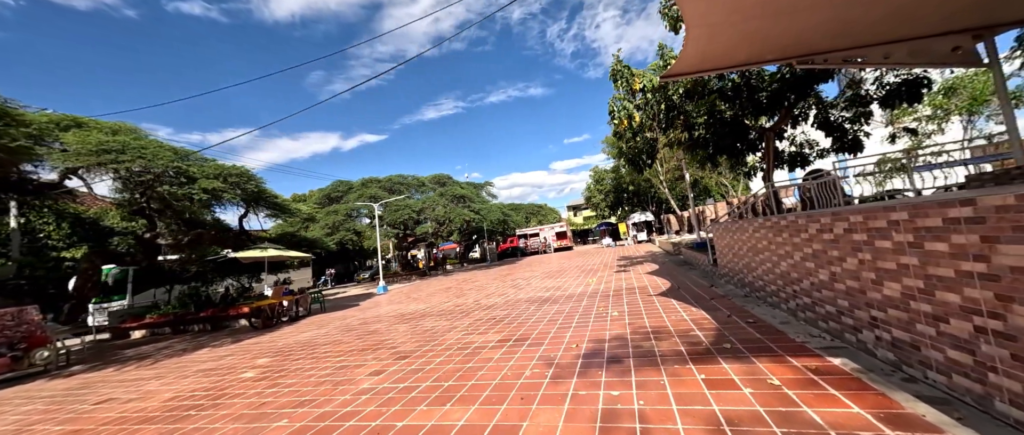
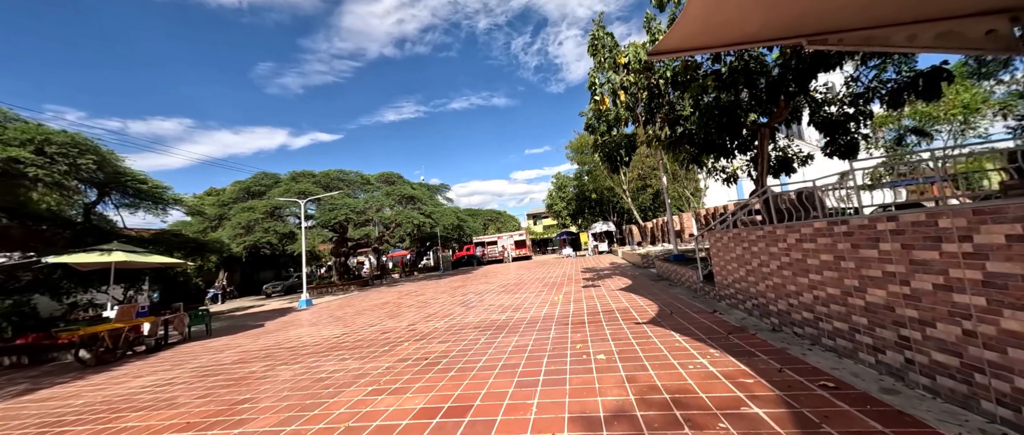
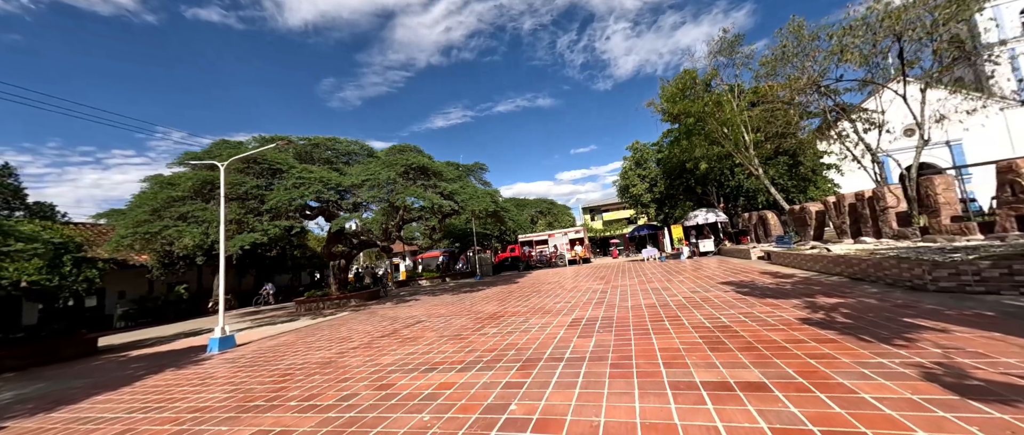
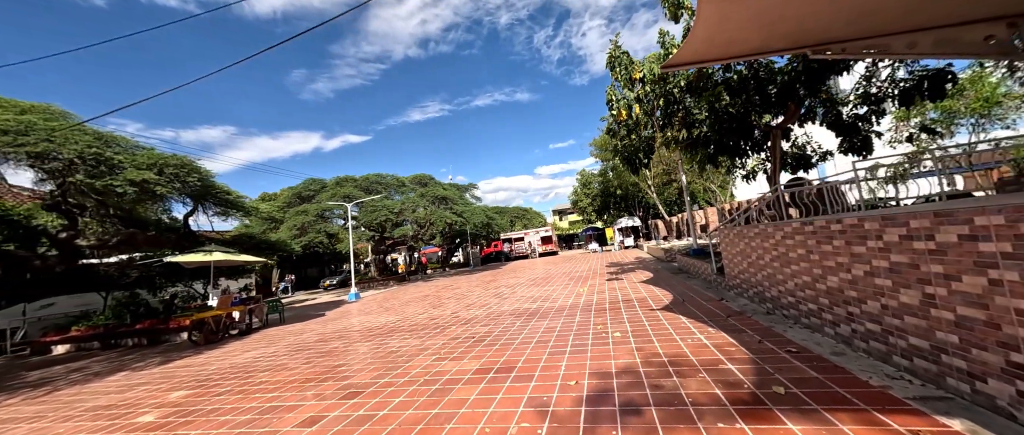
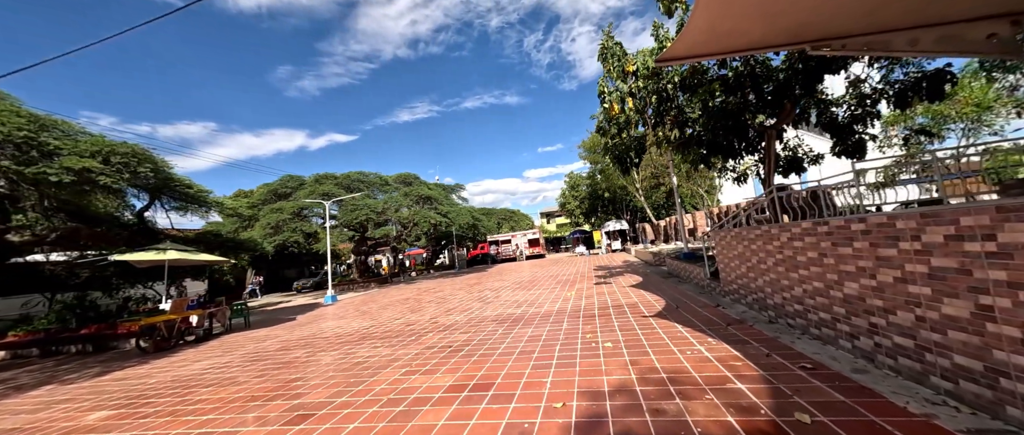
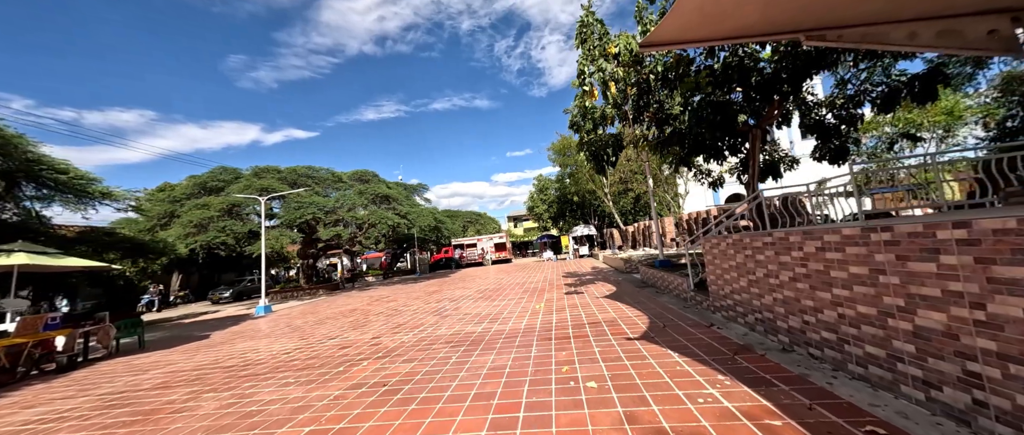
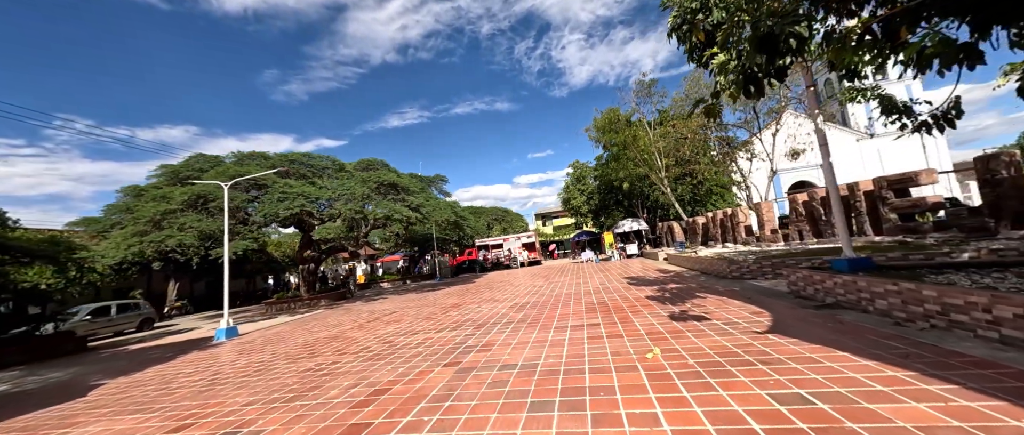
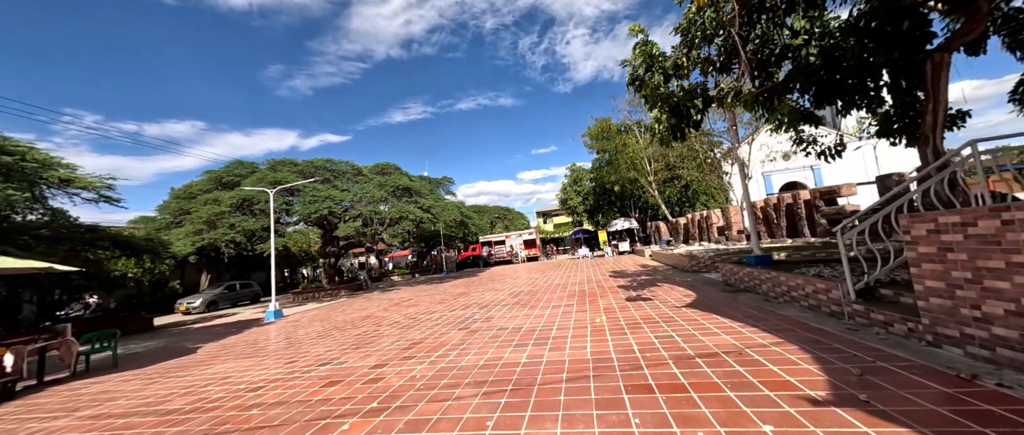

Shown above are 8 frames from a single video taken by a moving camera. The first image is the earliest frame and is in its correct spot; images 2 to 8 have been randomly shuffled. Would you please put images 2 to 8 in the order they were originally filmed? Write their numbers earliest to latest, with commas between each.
4, 5, 2, 6, 8, 7, 3
